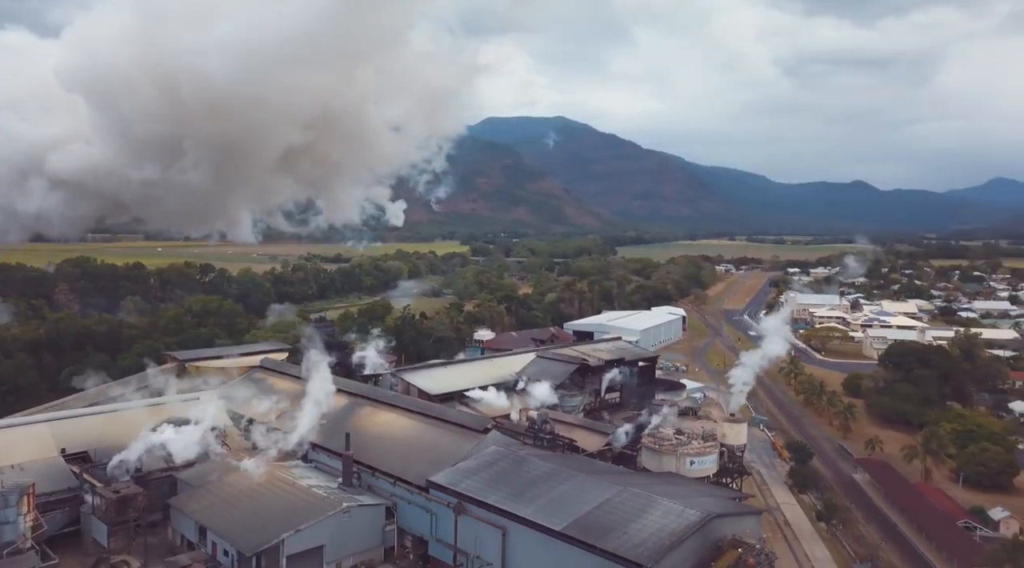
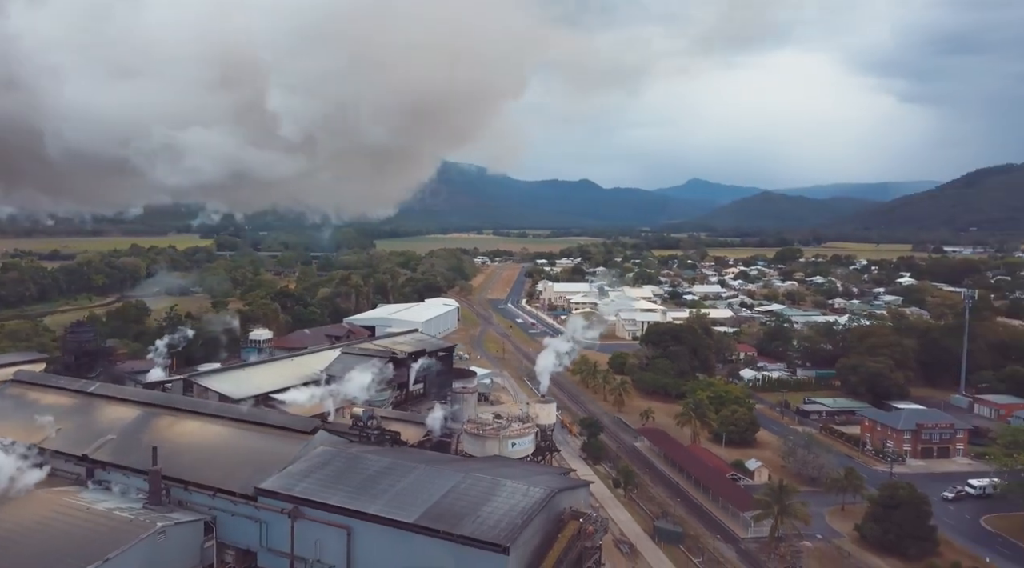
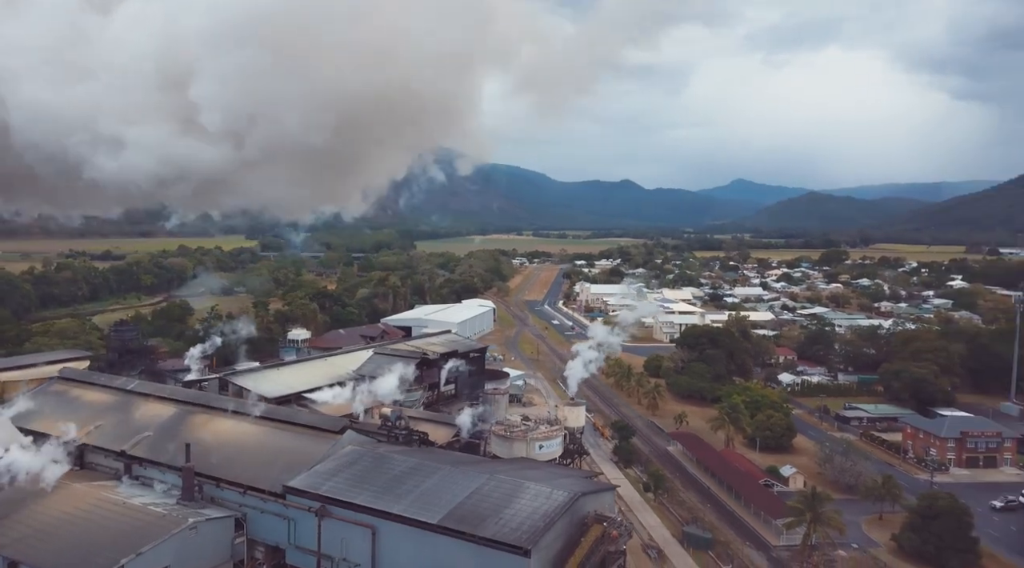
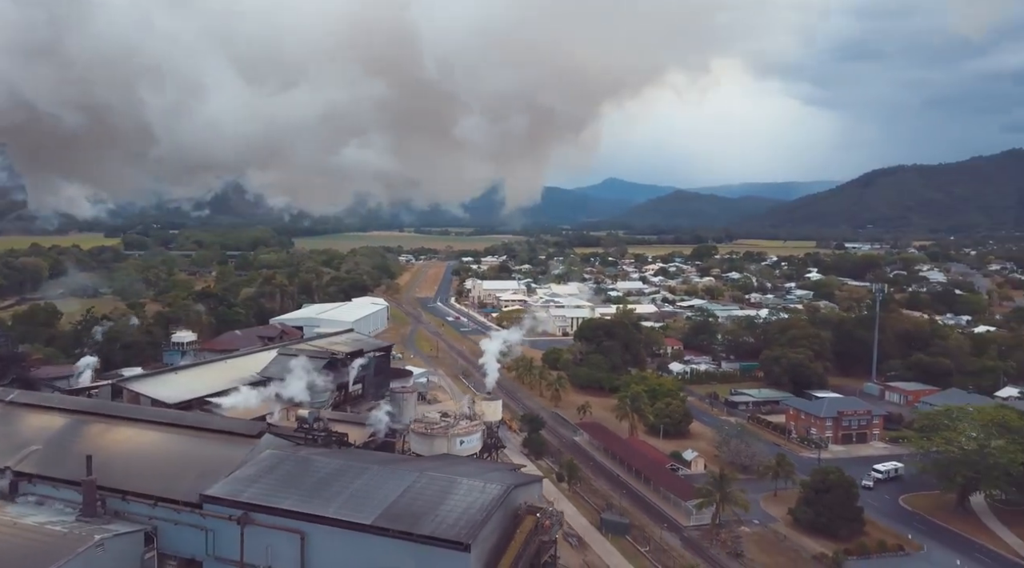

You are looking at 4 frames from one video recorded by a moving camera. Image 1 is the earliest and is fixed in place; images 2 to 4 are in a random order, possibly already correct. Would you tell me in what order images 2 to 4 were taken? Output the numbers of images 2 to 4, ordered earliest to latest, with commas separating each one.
3, 2, 4
